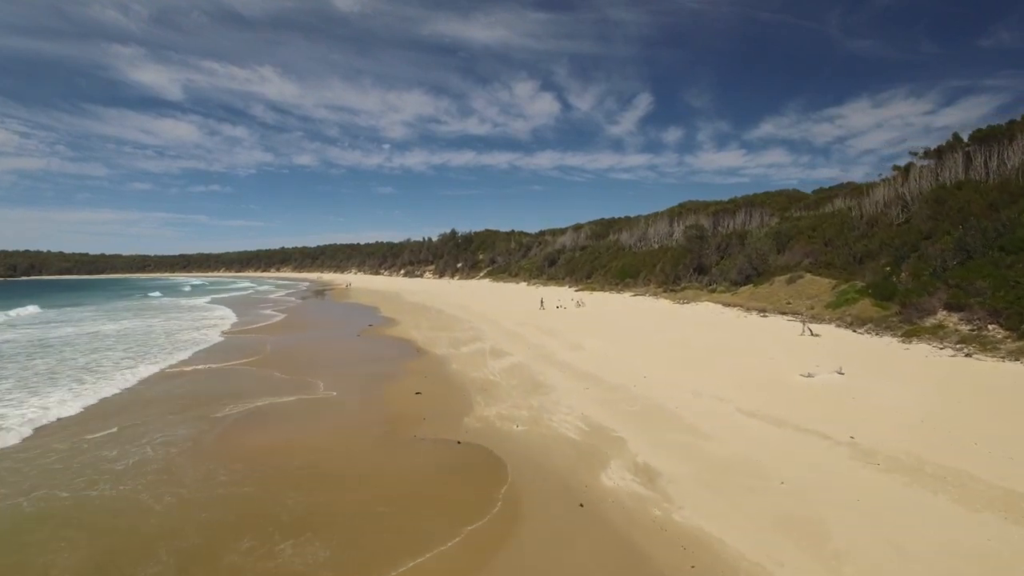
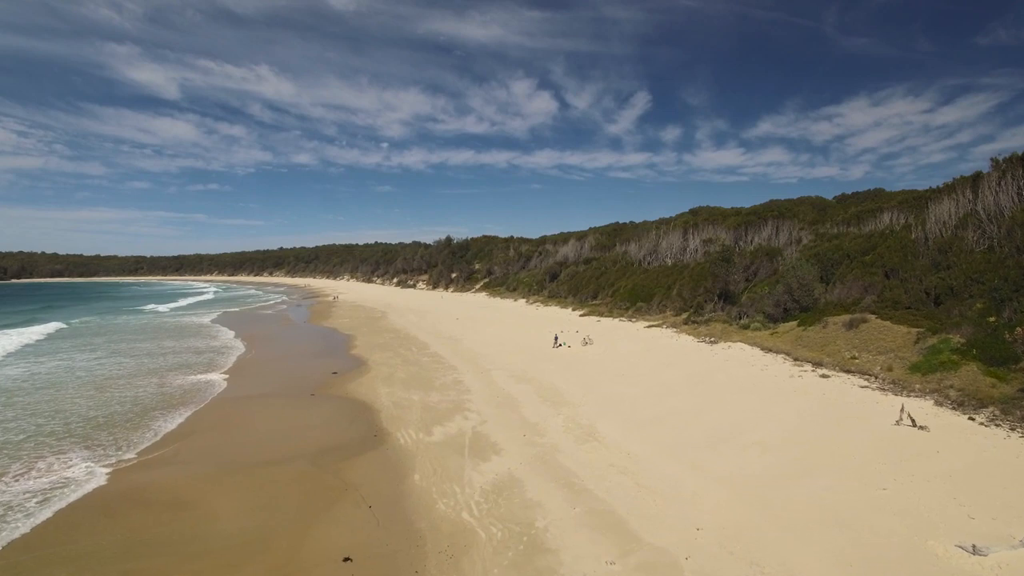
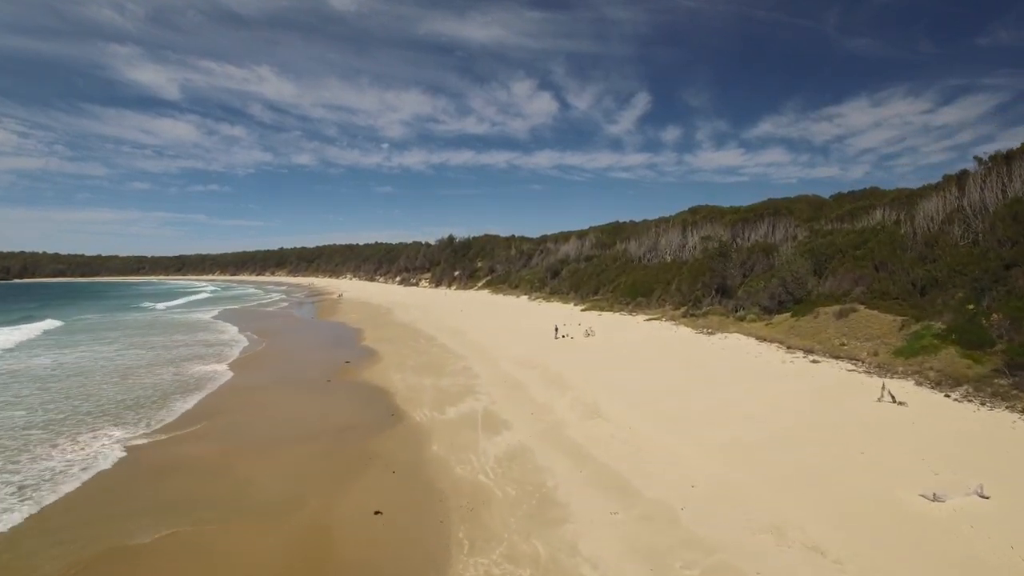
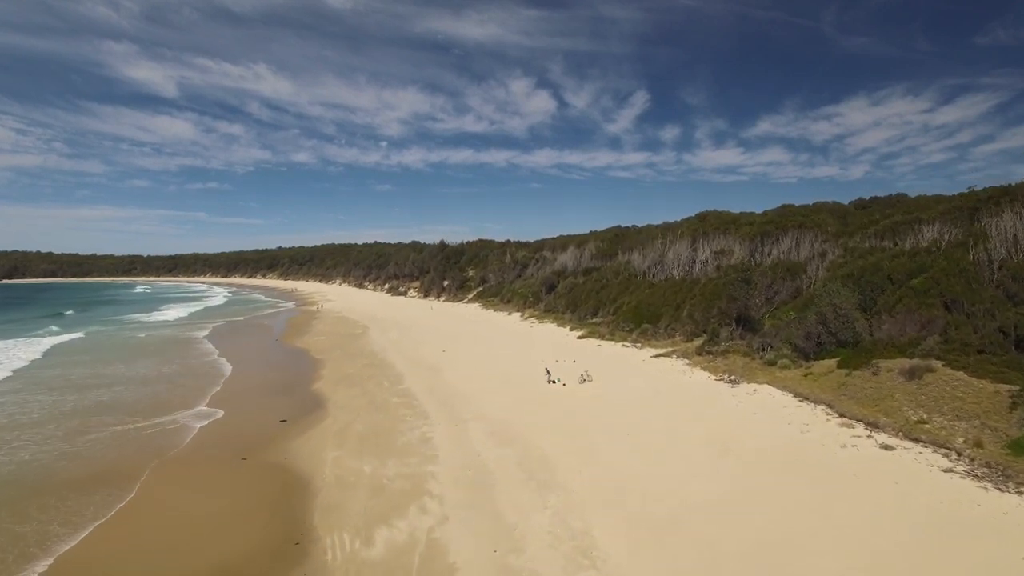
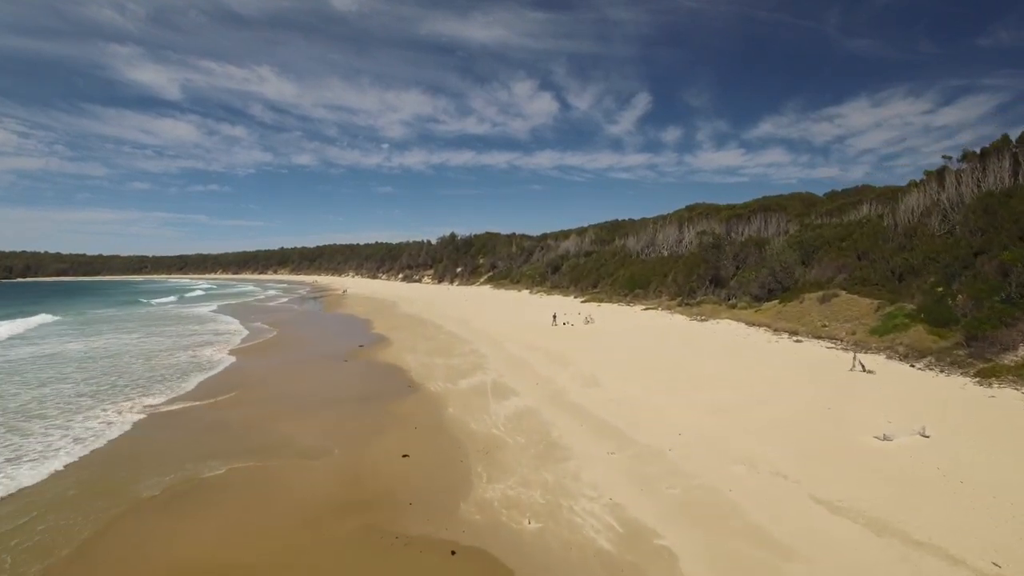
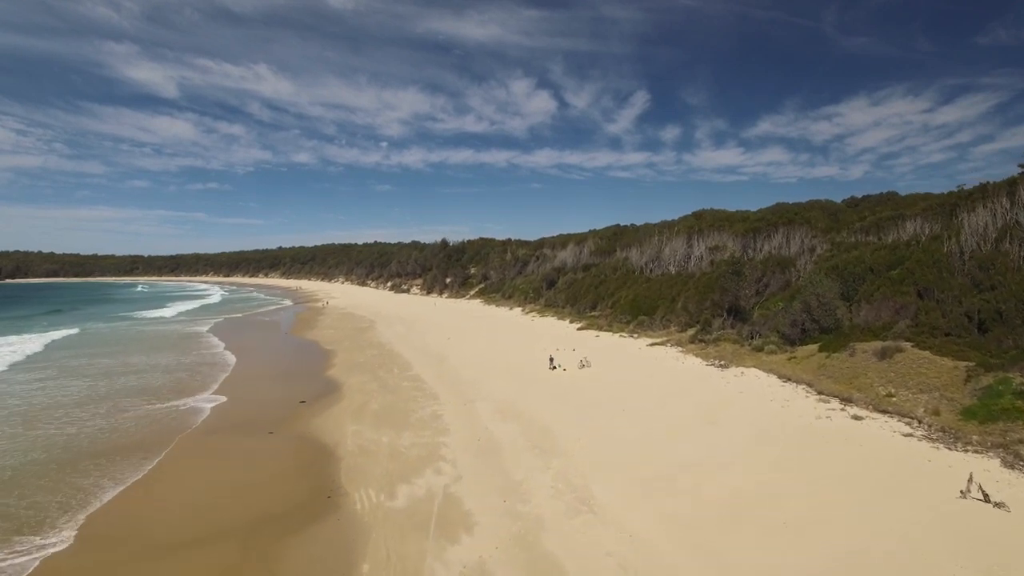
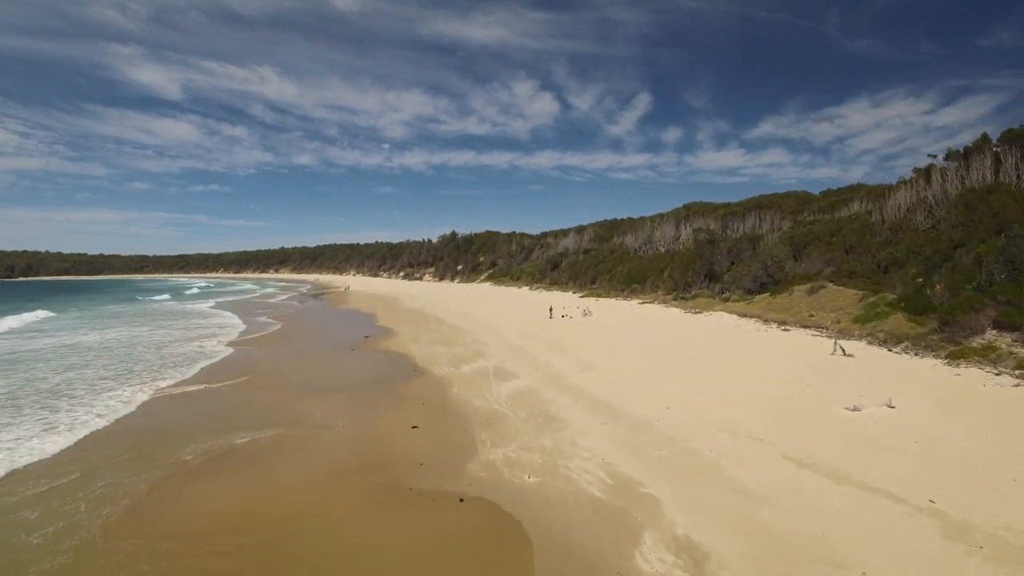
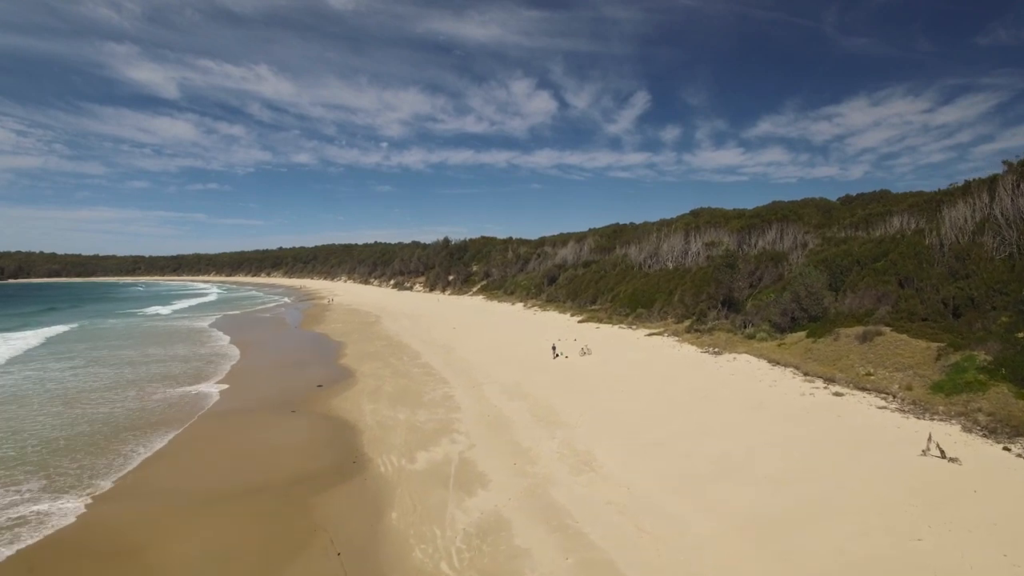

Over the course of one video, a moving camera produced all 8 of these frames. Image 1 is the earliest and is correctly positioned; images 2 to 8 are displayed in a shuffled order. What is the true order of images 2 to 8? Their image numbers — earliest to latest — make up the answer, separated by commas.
7, 5, 3, 2, 8, 6, 4
